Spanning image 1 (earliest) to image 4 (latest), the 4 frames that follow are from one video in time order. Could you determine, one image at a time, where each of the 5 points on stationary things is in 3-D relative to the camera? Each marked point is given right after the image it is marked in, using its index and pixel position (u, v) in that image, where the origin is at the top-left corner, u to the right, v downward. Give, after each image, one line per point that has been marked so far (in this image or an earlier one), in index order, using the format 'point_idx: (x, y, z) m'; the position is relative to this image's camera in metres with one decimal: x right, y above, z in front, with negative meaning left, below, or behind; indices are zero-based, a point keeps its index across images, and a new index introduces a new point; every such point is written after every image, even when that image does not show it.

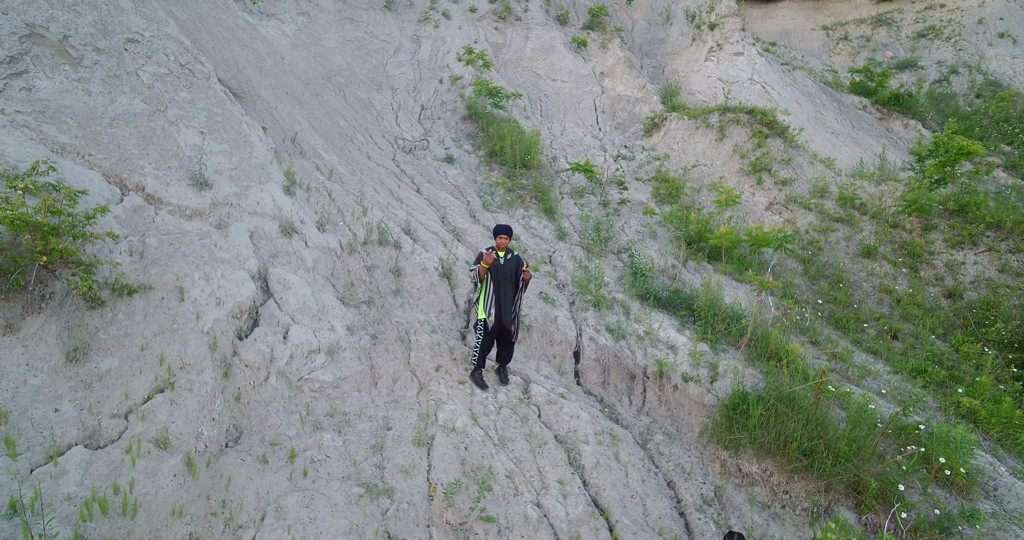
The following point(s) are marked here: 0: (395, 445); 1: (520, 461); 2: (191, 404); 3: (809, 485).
0: (-0.8, -1.2, +4.3) m
1: (+0.1, -1.4, +4.5) m
2: (-2.0, -0.8, +3.9) m
3: (+2.1, -1.6, +4.6) m
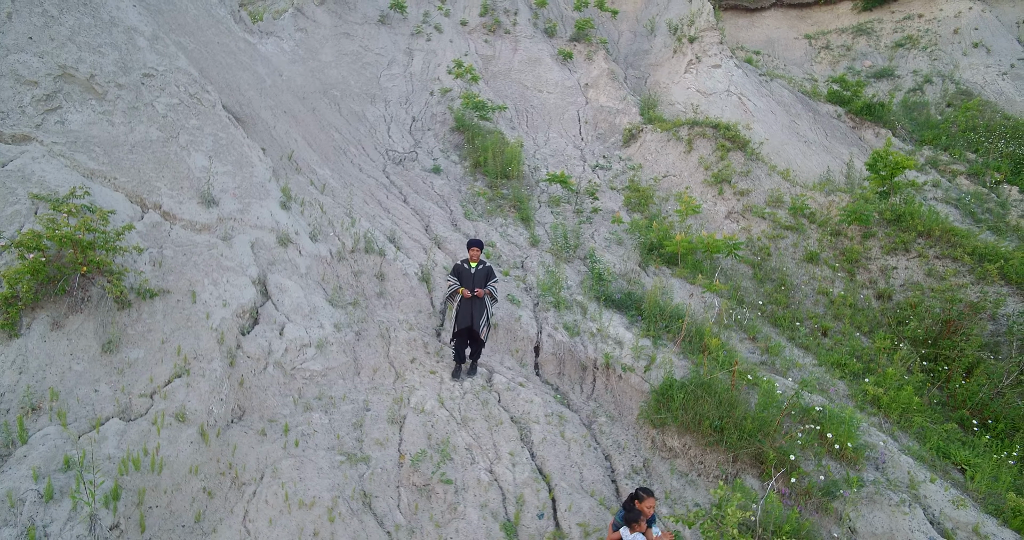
0: (-1.2, -1.3, +5.2) m
1: (-0.3, -1.4, +5.4) m
2: (-2.4, -0.9, +4.8) m
3: (+1.8, -1.6, +5.5) m
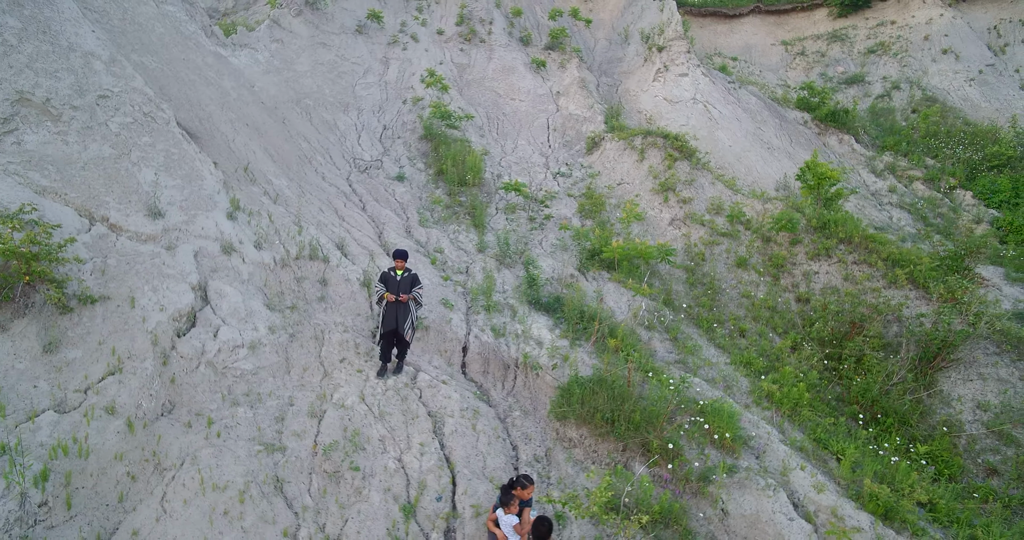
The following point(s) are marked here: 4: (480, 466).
0: (-2.0, -1.3, +5.7) m
1: (-1.1, -1.5, +5.9) m
2: (-3.2, -1.0, +5.3) m
3: (+0.9, -1.7, +6.0) m
4: (-0.3, -1.8, +5.9) m
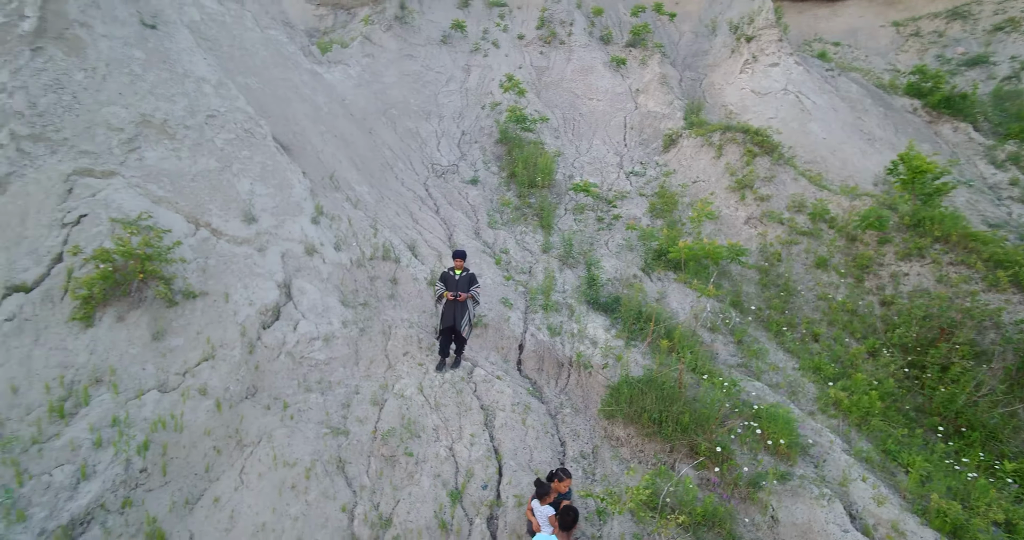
0: (-1.5, -1.3, +6.3) m
1: (-0.6, -1.5, +6.3) m
2: (-2.8, -1.0, +6.1) m
3: (+1.4, -1.7, +6.1) m
4: (+0.2, -1.8, +6.1) m
